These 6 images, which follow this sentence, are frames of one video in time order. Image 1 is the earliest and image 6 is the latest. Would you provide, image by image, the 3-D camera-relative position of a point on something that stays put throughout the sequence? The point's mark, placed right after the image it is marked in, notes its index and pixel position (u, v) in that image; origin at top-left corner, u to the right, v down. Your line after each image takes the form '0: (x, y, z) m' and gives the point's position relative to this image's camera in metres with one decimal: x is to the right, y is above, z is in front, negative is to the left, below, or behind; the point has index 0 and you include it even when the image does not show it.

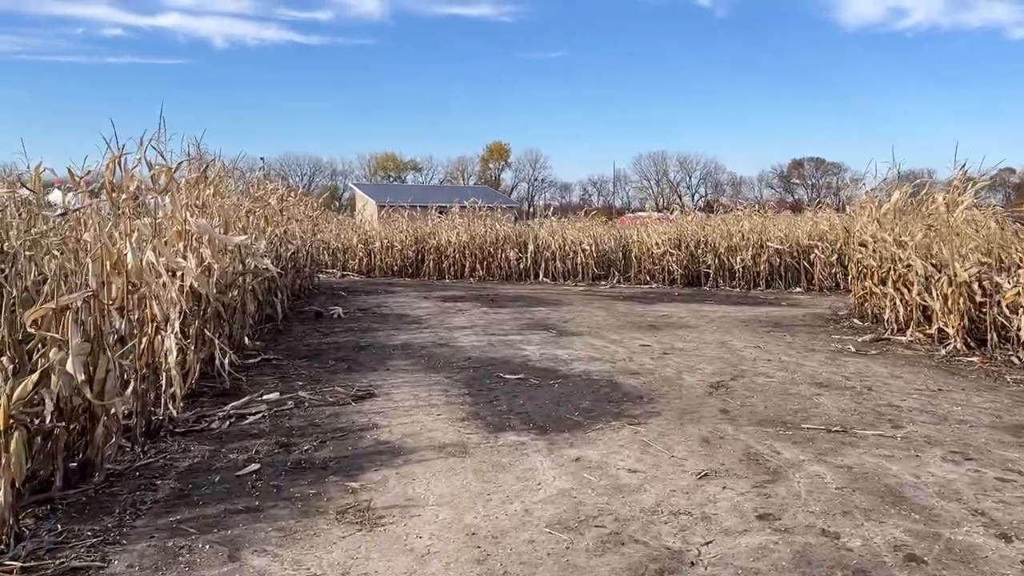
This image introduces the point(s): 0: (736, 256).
0: (+3.5, +0.5, +13.2) m
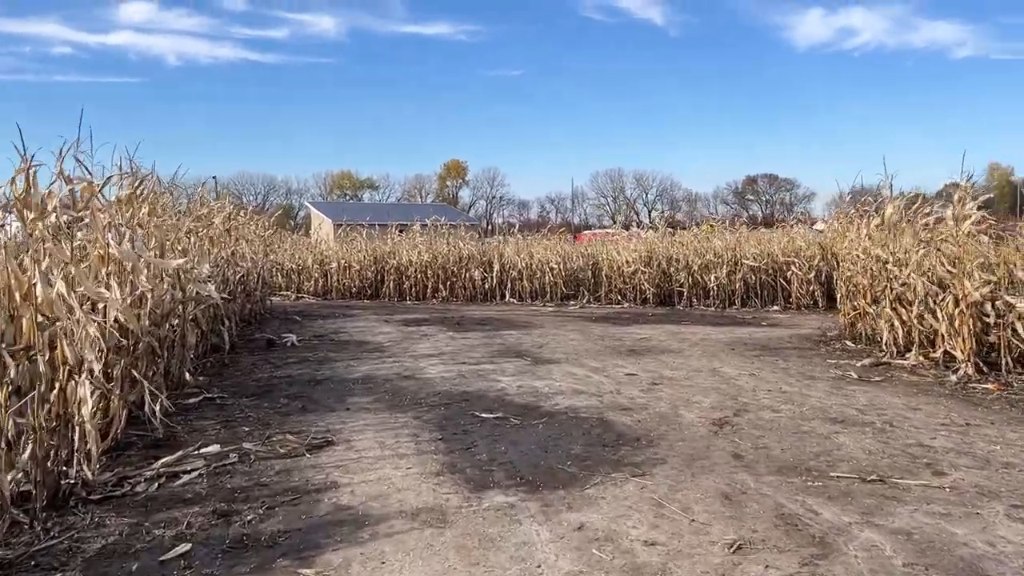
0: (+3.0, +0.2, +12.7) m
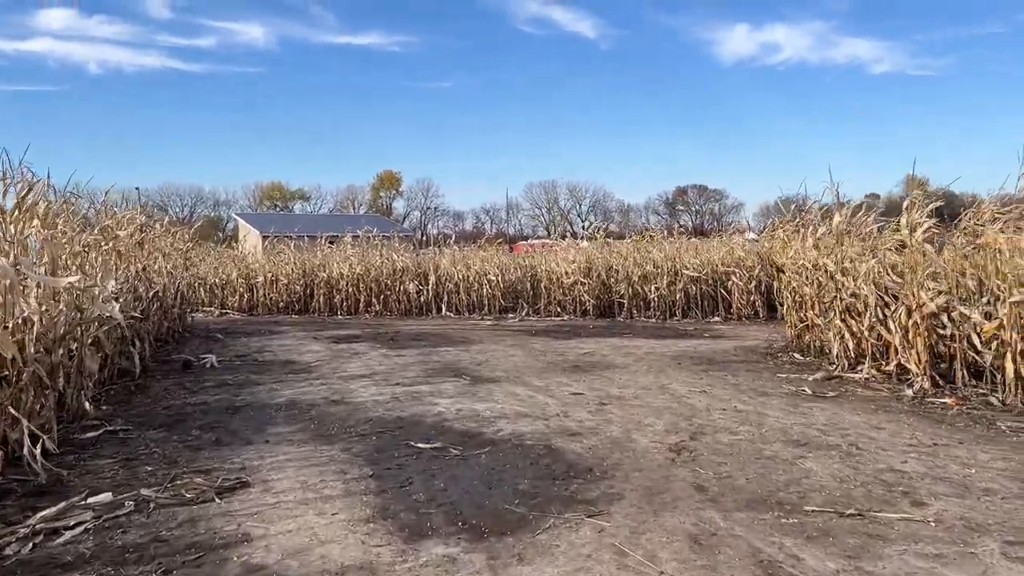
0: (+2.1, +0.1, +12.5) m
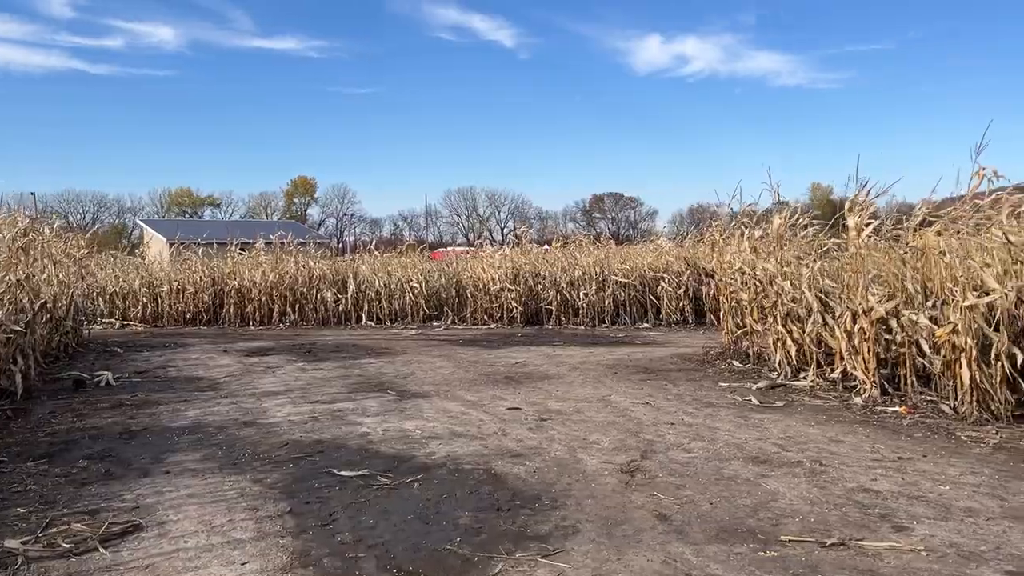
0: (+1.0, 0.0, +12.2) m
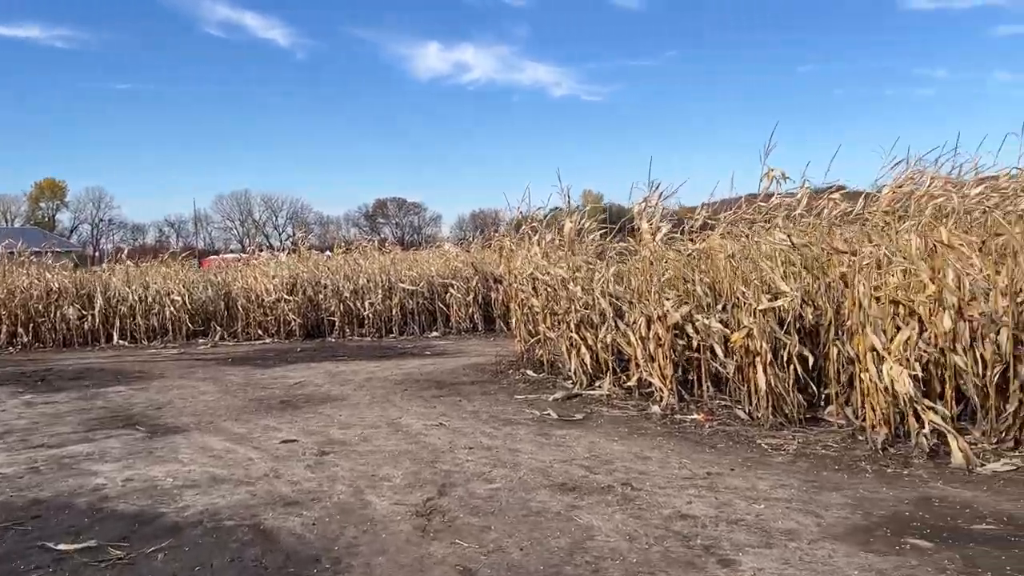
0: (-2.0, -0.2, +11.5) m
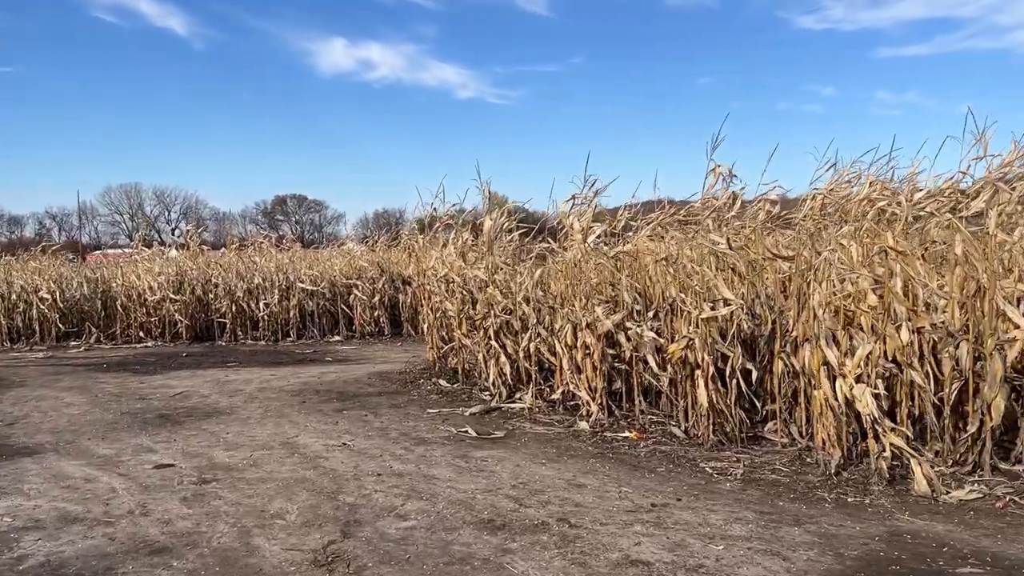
0: (-3.2, -0.2, +10.6) m
